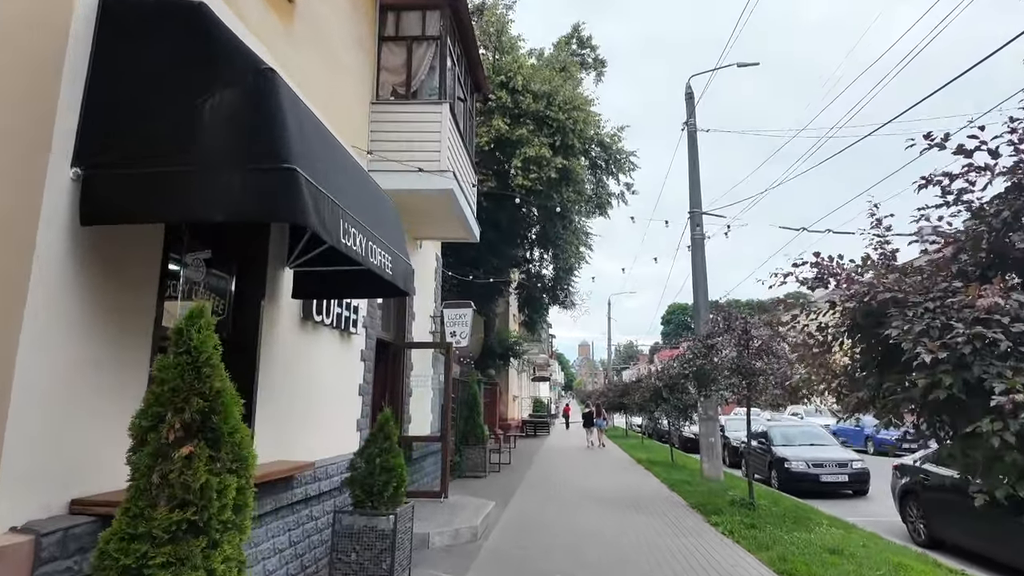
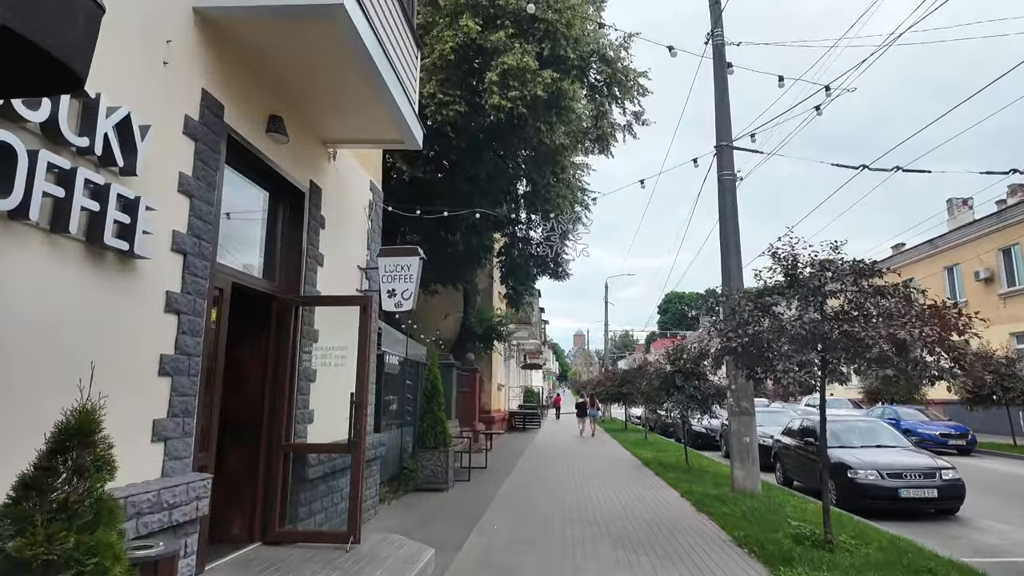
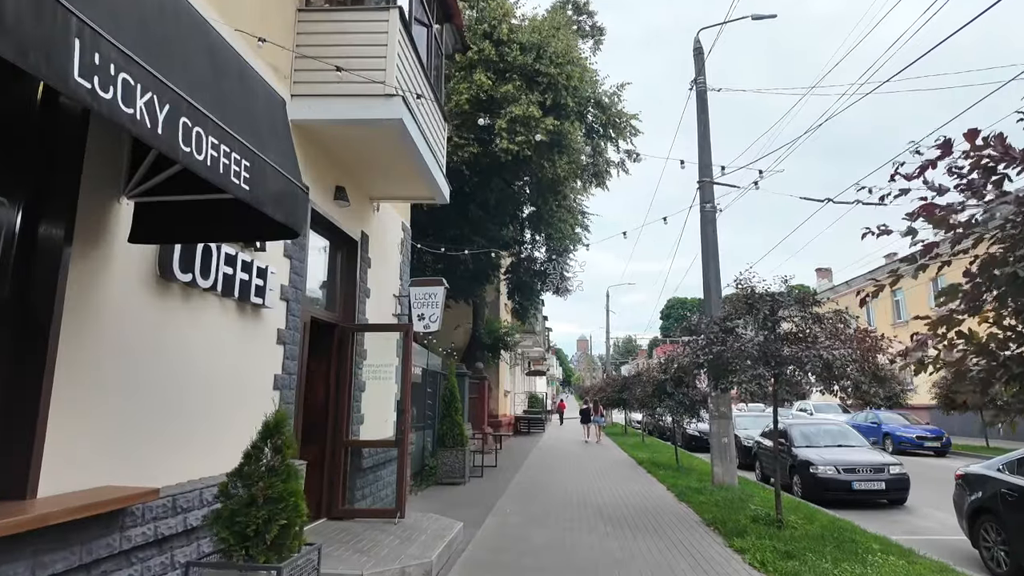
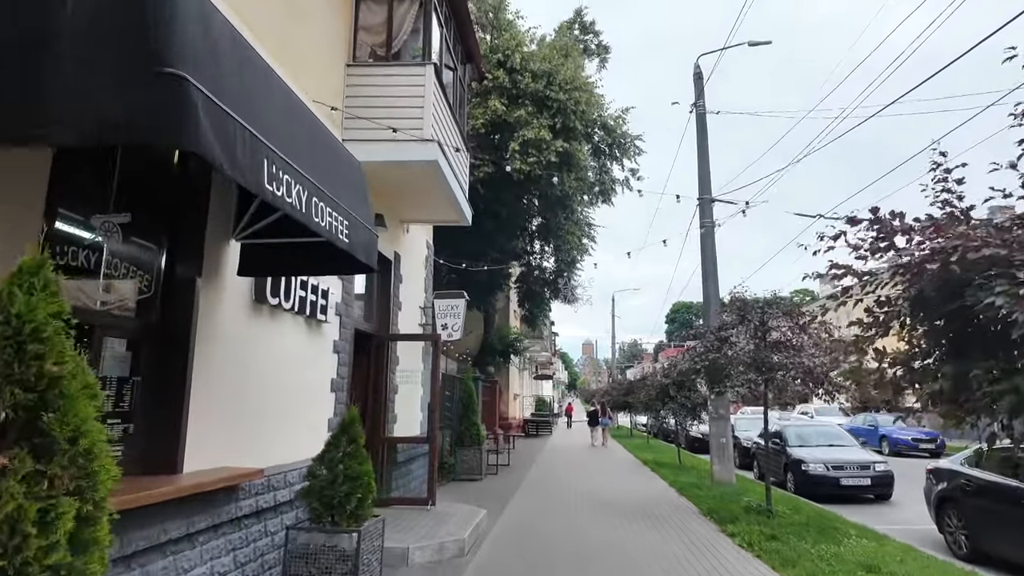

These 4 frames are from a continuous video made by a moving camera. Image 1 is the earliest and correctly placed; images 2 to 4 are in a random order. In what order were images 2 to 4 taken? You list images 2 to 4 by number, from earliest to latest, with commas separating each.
4, 3, 2
